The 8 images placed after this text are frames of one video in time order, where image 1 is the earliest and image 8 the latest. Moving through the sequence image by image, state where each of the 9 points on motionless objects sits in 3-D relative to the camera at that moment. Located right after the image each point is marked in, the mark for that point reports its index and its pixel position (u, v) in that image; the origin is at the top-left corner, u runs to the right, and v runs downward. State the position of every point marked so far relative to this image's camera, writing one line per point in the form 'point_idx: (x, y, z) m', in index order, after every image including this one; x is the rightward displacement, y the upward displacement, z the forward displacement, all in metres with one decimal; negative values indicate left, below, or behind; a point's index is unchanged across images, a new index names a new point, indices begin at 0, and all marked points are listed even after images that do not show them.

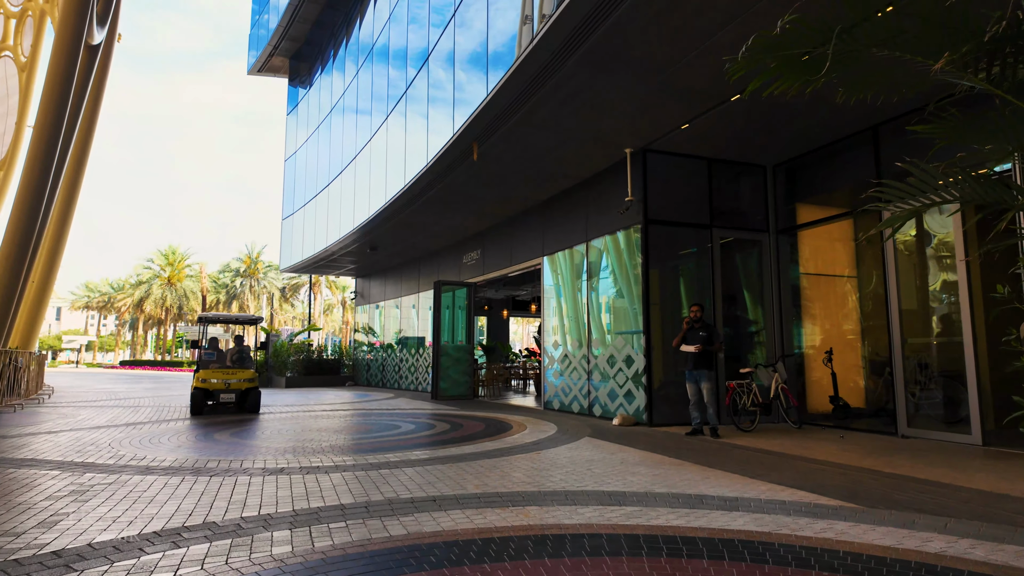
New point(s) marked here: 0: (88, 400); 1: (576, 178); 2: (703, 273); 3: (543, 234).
0: (-11.8, -3.1, +16.8) m
1: (+1.3, +2.1, +11.3) m
2: (+3.3, +0.2, +10.2) m
3: (+0.7, +1.2, +13.0) m
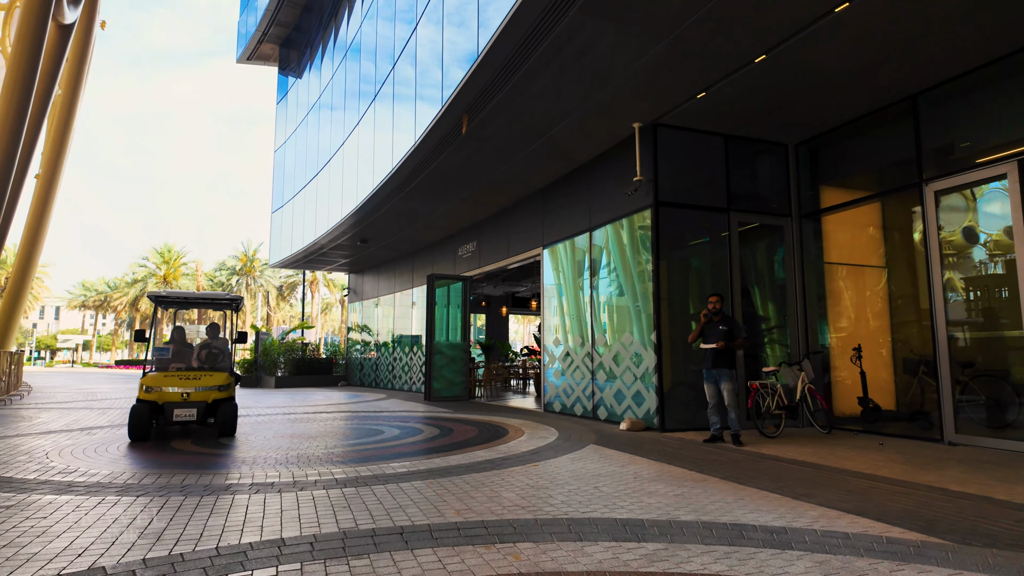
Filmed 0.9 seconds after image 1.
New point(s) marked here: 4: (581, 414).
0: (-11.9, -3.0, +15.9) m
1: (+1.2, +2.3, +10.3) m
2: (+3.3, +0.4, +9.3) m
3: (+0.6, +1.3, +12.0) m
4: (+1.2, -2.2, +10.3) m
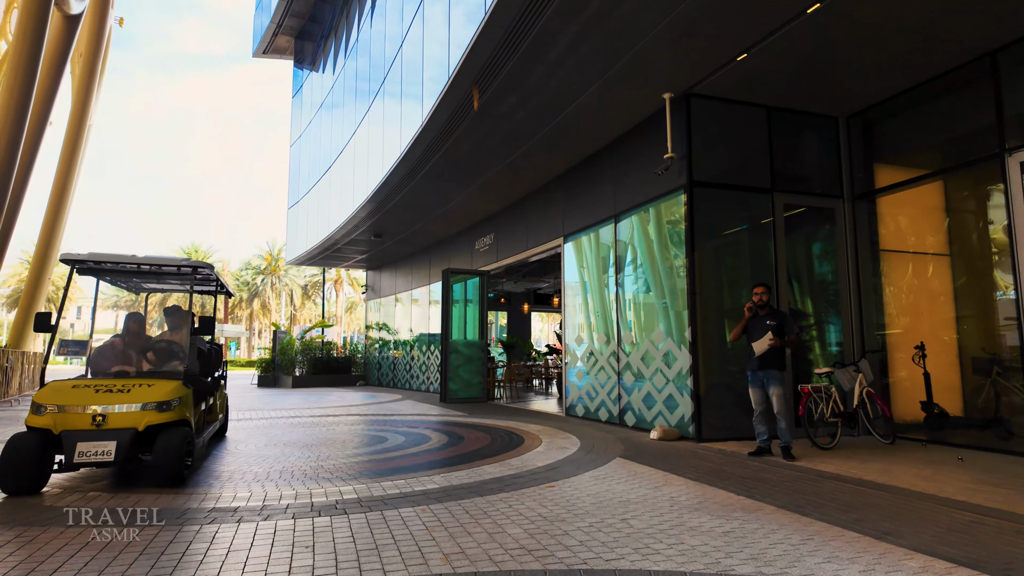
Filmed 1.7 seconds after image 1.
0: (-11.3, -2.9, +15.5) m
1: (+1.5, +2.4, +9.4) m
2: (+3.5, +0.5, +8.2) m
3: (+1.0, +1.5, +11.0) m
4: (+1.5, -2.1, +9.4) m
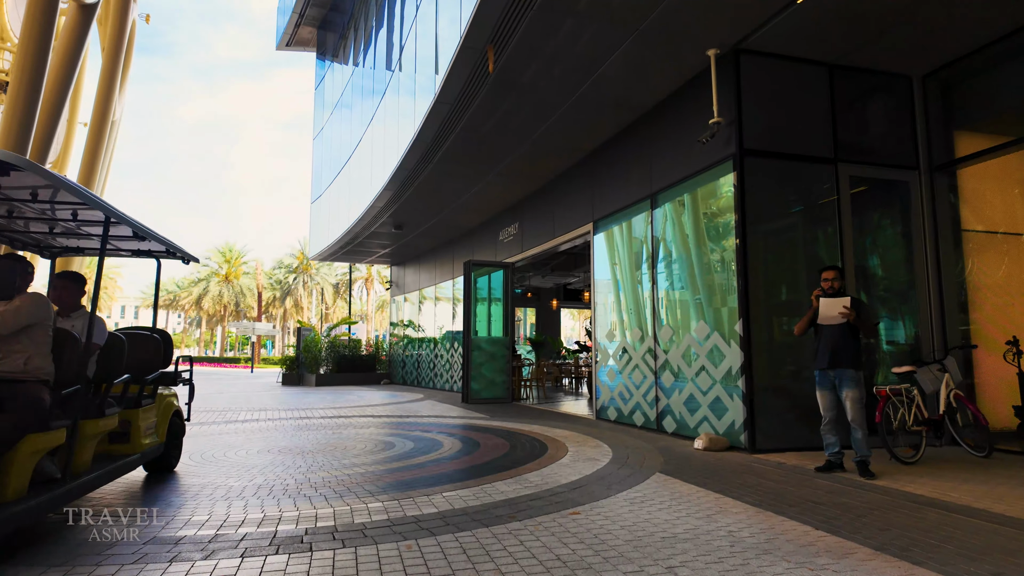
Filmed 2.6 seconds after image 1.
0: (-10.7, -2.8, +15.1) m
1: (+1.8, +2.5, +8.4) m
2: (+3.7, +0.7, +7.1) m
3: (+1.4, +1.6, +10.0) m
4: (+1.8, -1.9, +8.4) m
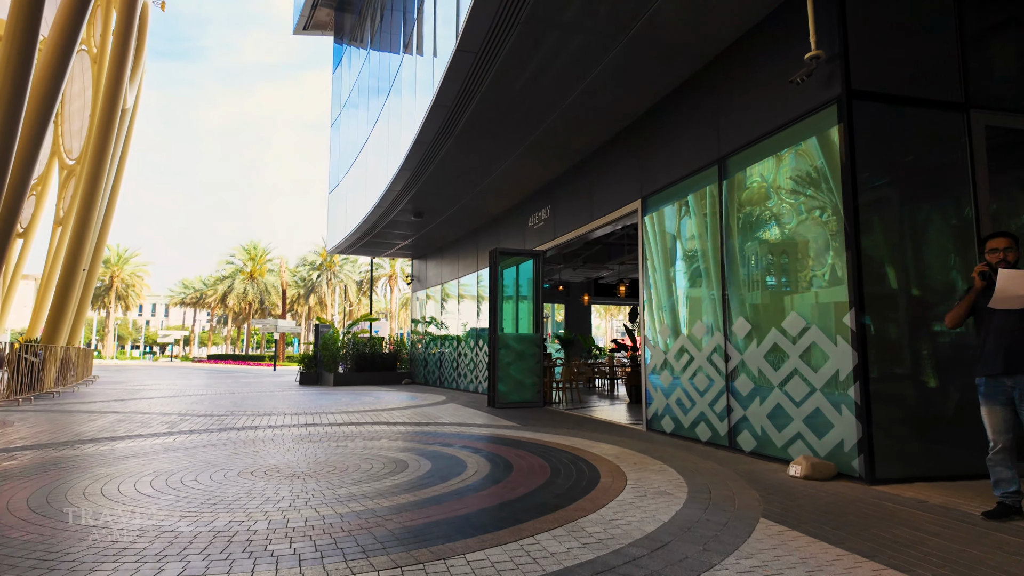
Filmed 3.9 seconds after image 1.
0: (-9.9, -2.7, +14.2) m
1: (+2.2, +2.7, +6.9) m
2: (+4.1, +0.9, +5.5) m
3: (+1.9, +1.8, +8.6) m
4: (+2.3, -1.7, +6.9) m
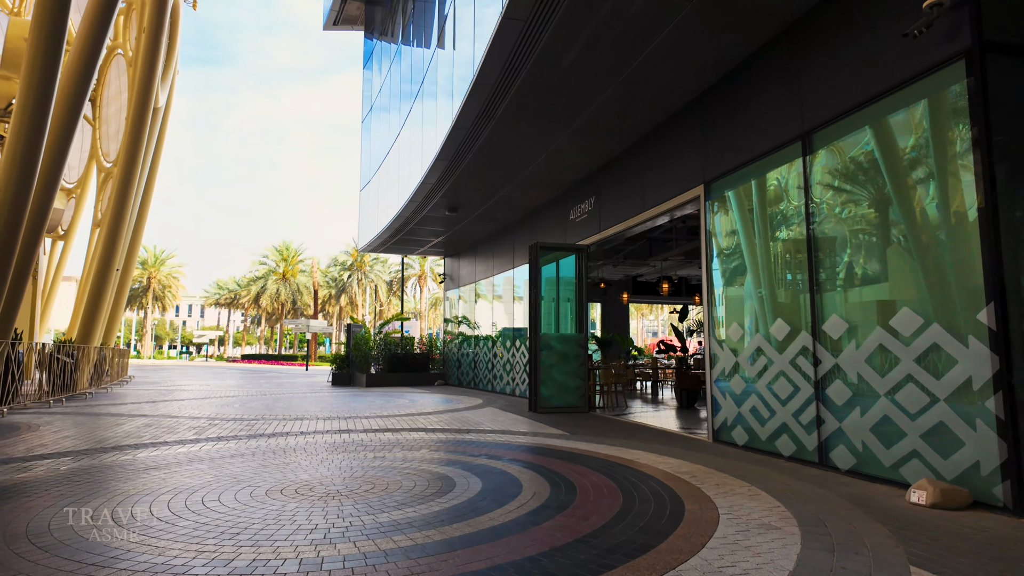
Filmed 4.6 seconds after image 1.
0: (-9.0, -2.6, +13.9) m
1: (+2.7, +2.8, +6.0) m
2: (+4.6, +0.9, +4.6) m
3: (+2.5, +1.9, +7.8) m
4: (+2.8, -1.7, +6.1) m
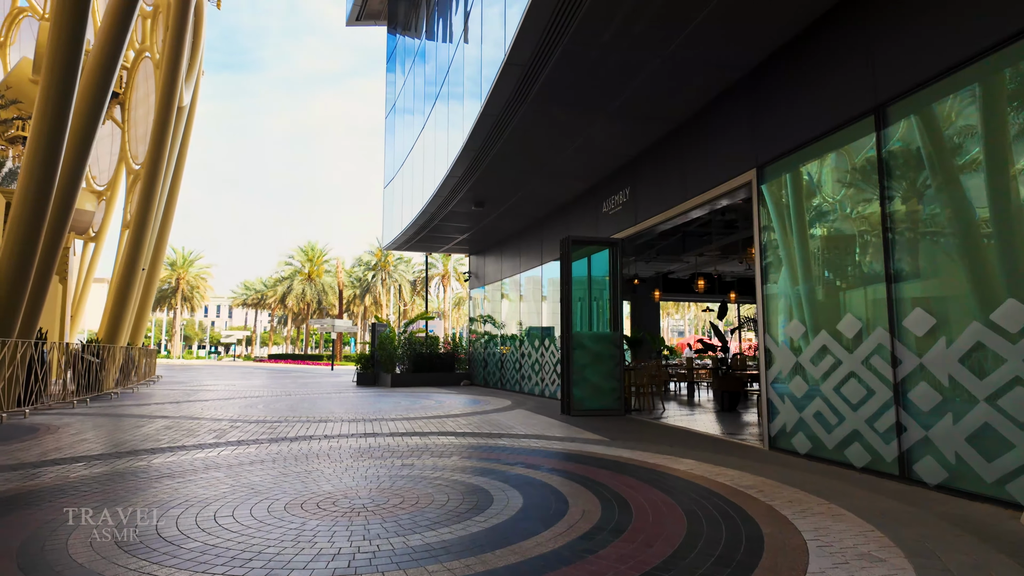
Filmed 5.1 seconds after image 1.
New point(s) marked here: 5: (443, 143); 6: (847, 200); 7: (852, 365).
0: (-8.3, -2.6, +13.7) m
1: (+3.1, +2.9, +5.4) m
2: (+4.9, +1.0, +3.9) m
3: (+2.9, +1.9, +7.1) m
4: (+3.2, -1.6, +5.4) m
5: (-1.7, +3.5, +14.6) m
6: (+3.3, +0.9, +5.8) m
7: (+3.2, -0.7, +5.6) m
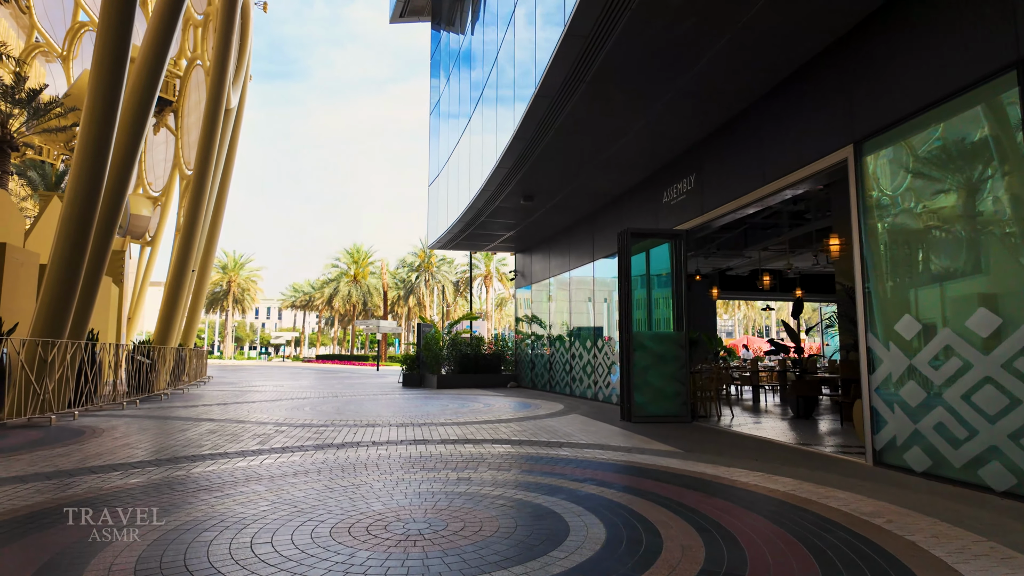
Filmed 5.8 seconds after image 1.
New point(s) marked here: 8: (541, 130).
0: (-7.1, -2.6, +13.6) m
1: (+3.6, +2.9, +4.5) m
2: (+5.3, +1.1, +2.9) m
3: (+3.6, +2.0, +6.3) m
4: (+3.8, -1.5, +4.5) m
5: (-0.5, +3.6, +14.0) m
6: (+3.8, +1.0, +4.9) m
7: (+3.8, -0.6, +4.8) m
8: (+0.5, +2.7, +10.0) m
